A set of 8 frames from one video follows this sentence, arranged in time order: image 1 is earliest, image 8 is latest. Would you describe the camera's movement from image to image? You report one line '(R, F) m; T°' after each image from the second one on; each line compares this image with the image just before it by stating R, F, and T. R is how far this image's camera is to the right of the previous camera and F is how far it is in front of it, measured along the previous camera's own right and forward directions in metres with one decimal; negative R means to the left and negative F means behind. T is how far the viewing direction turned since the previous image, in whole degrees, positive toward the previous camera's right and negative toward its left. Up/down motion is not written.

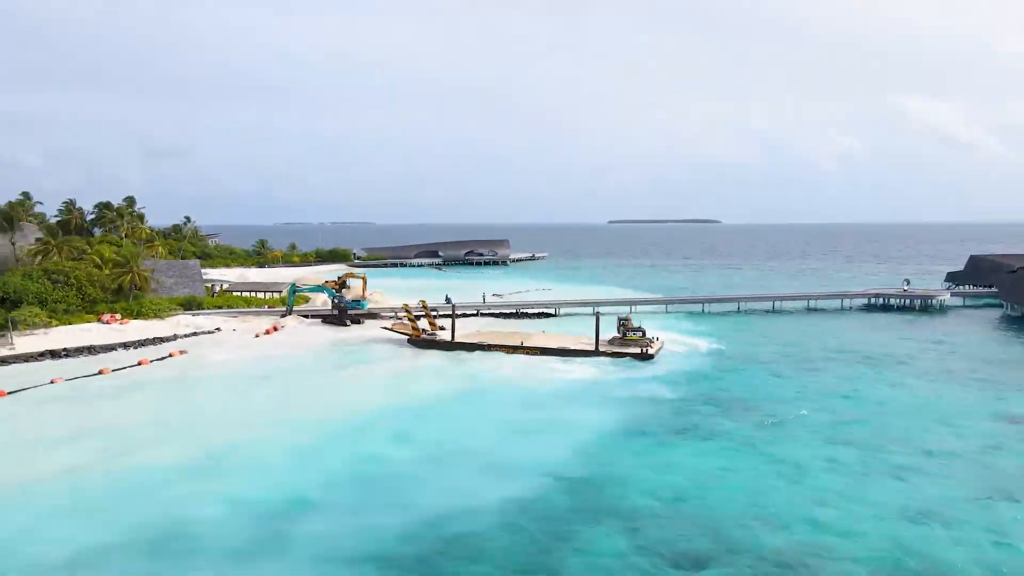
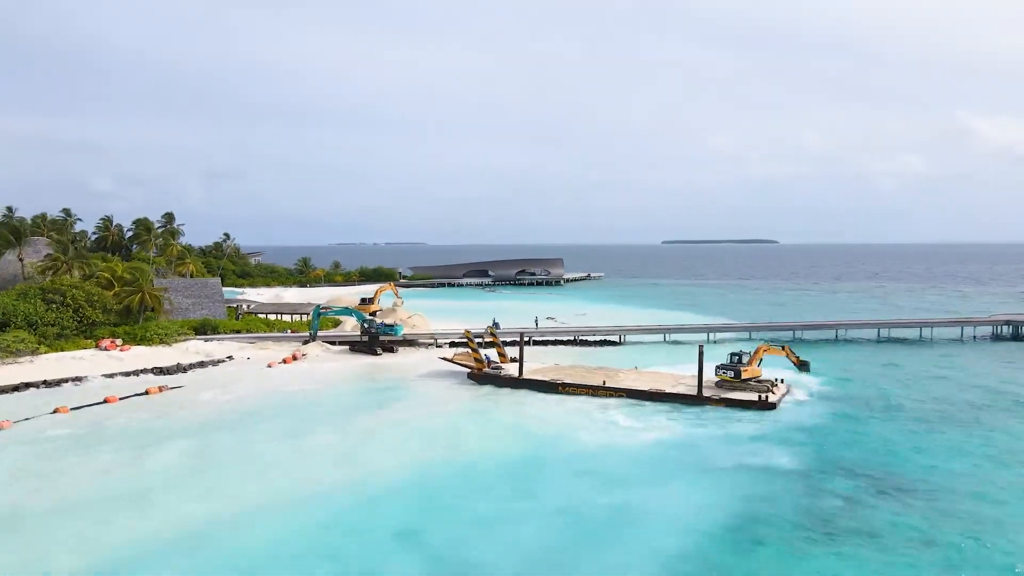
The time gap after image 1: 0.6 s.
(-0.4, +5.8) m; -5°
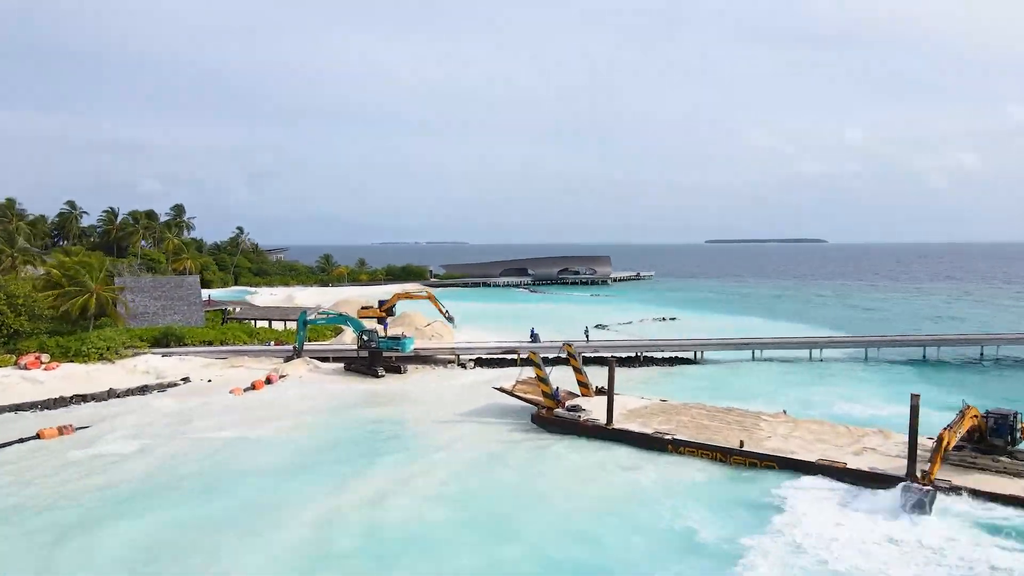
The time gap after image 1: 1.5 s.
(-0.2, +8.0) m; -4°
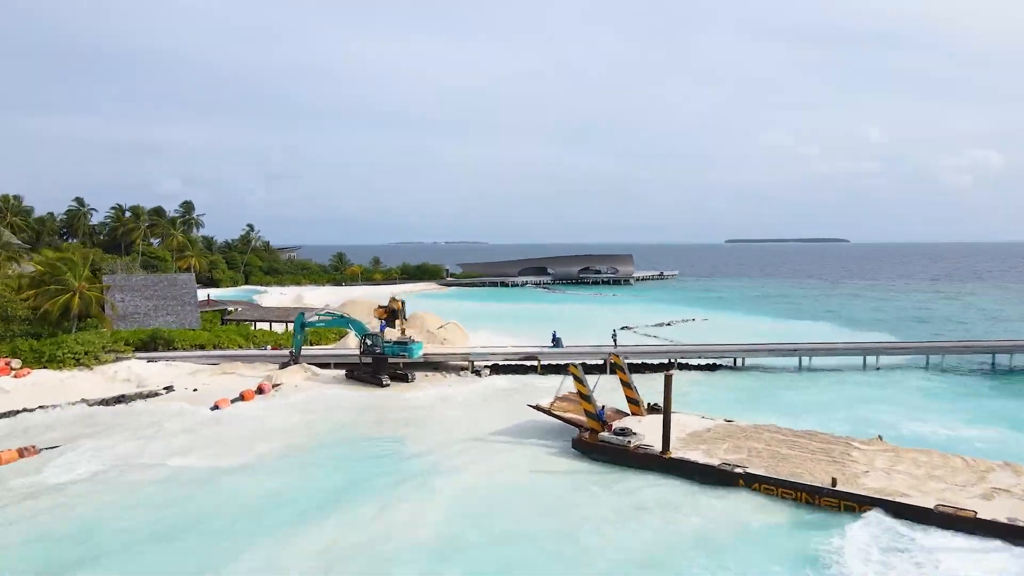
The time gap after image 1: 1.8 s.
(-0.1, +2.7) m; -2°
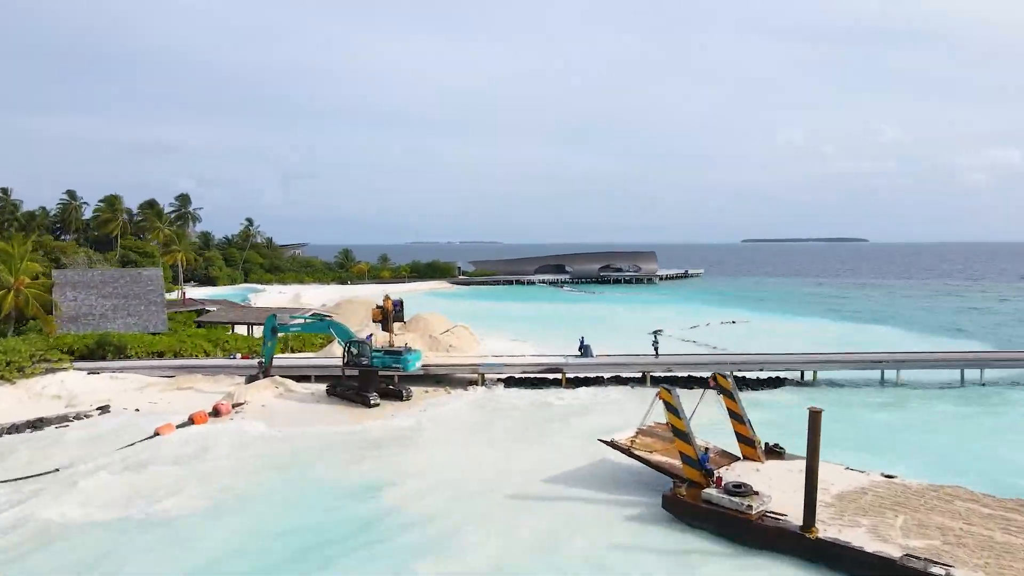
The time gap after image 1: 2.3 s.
(-0.1, +4.4) m; -1°
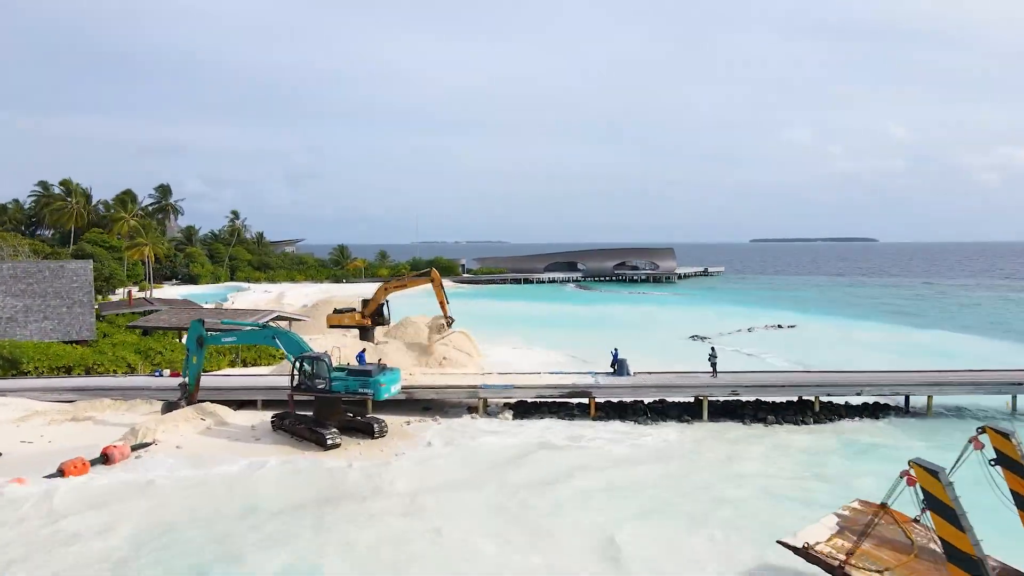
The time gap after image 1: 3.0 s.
(-0.1, +4.9) m; -1°
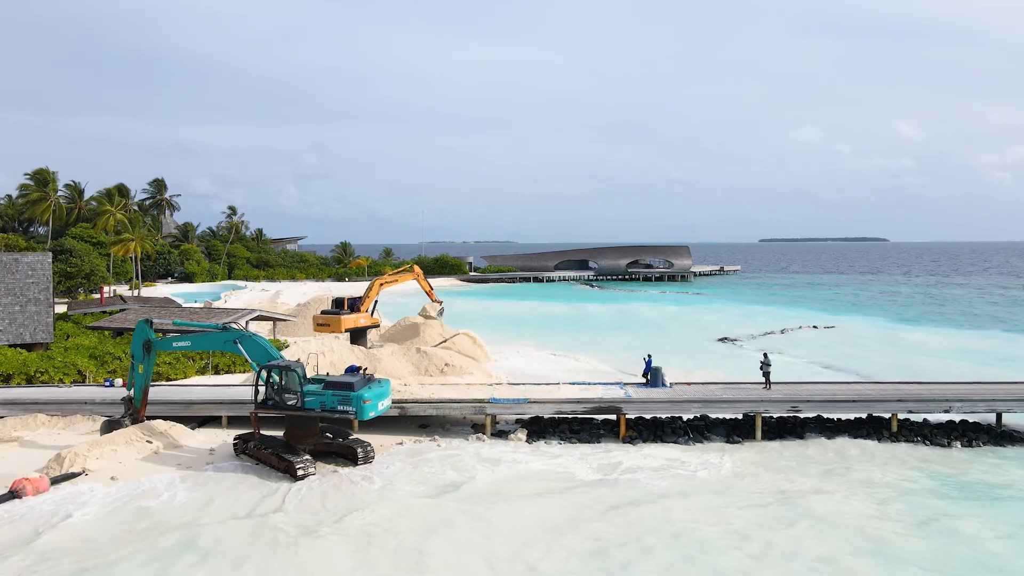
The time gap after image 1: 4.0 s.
(-0.1, +2.5) m; -1°
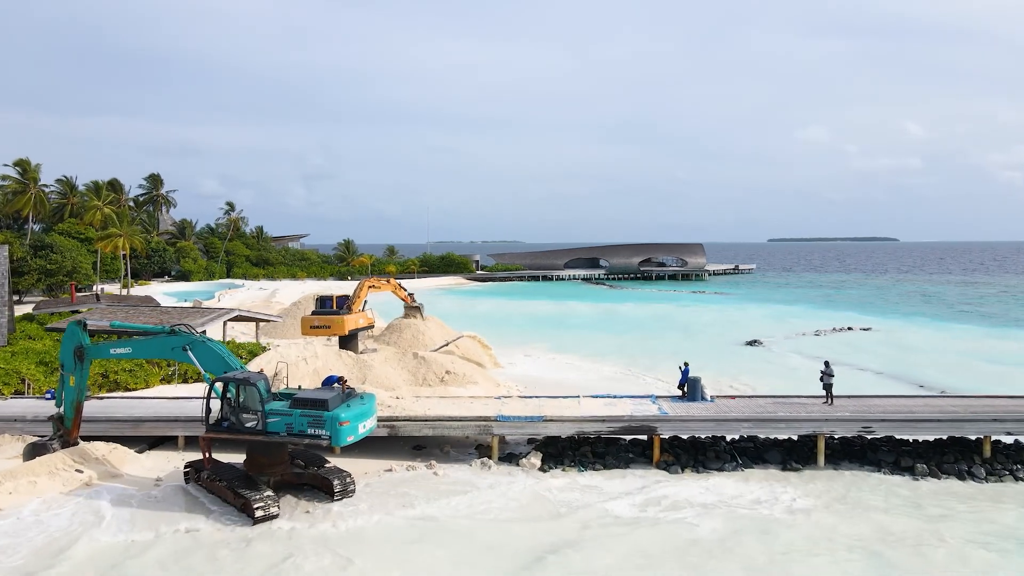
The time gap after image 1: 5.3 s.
(-0.1, +2.1) m; -1°
